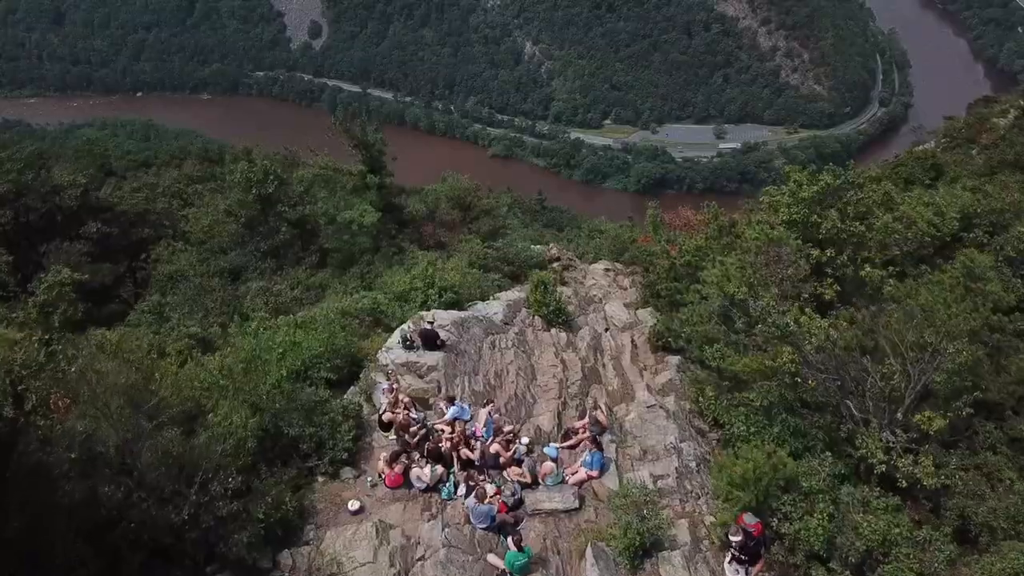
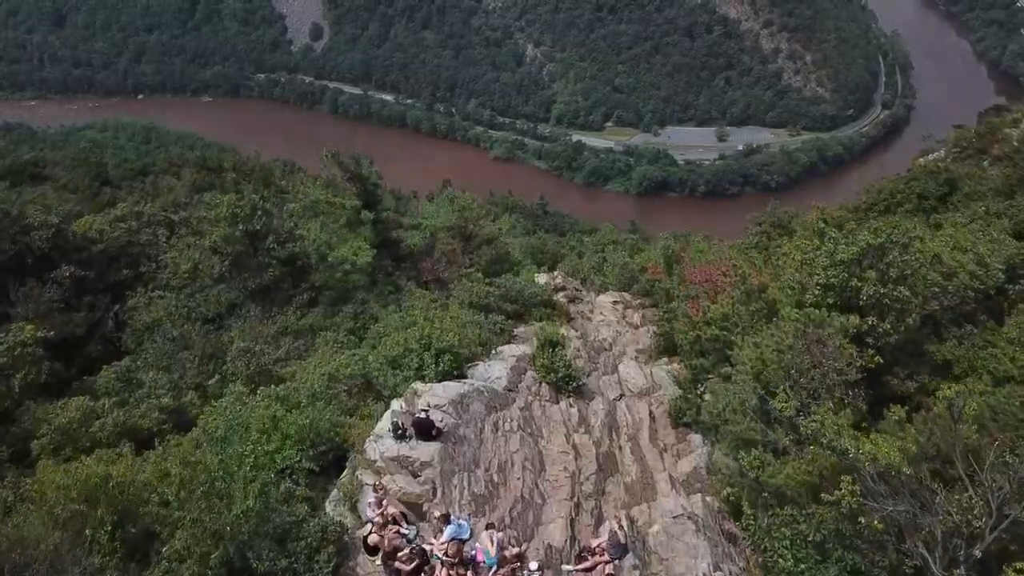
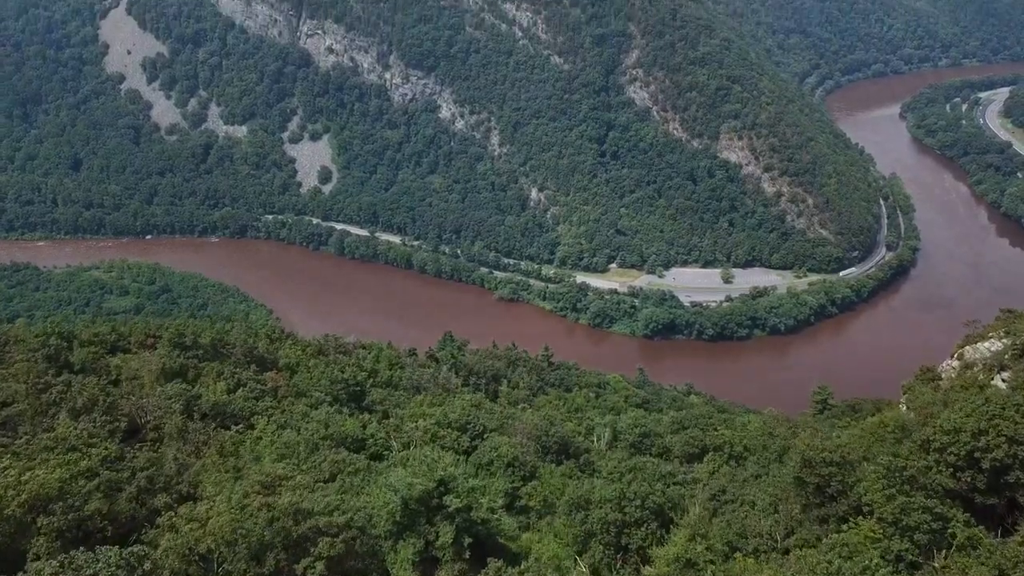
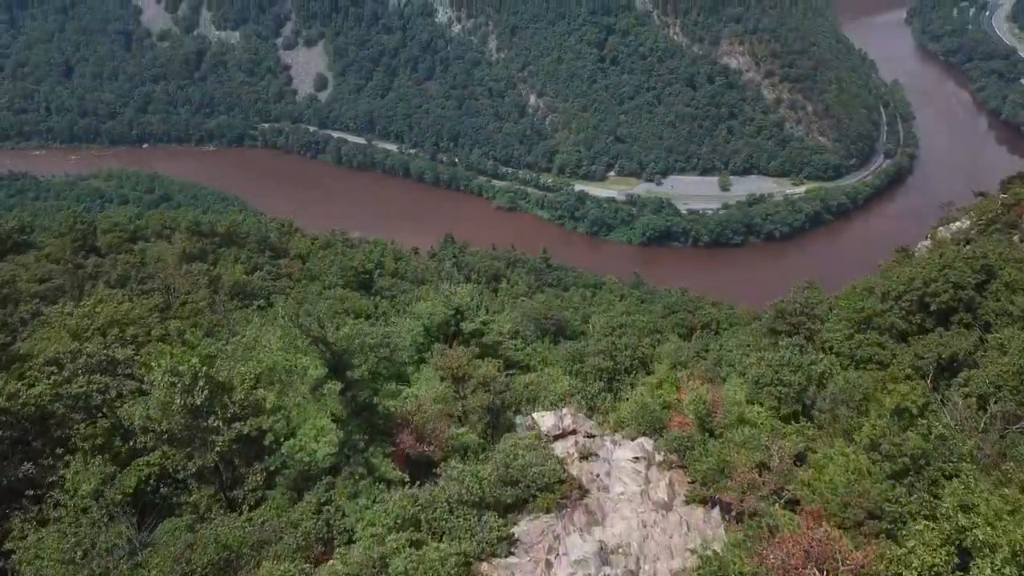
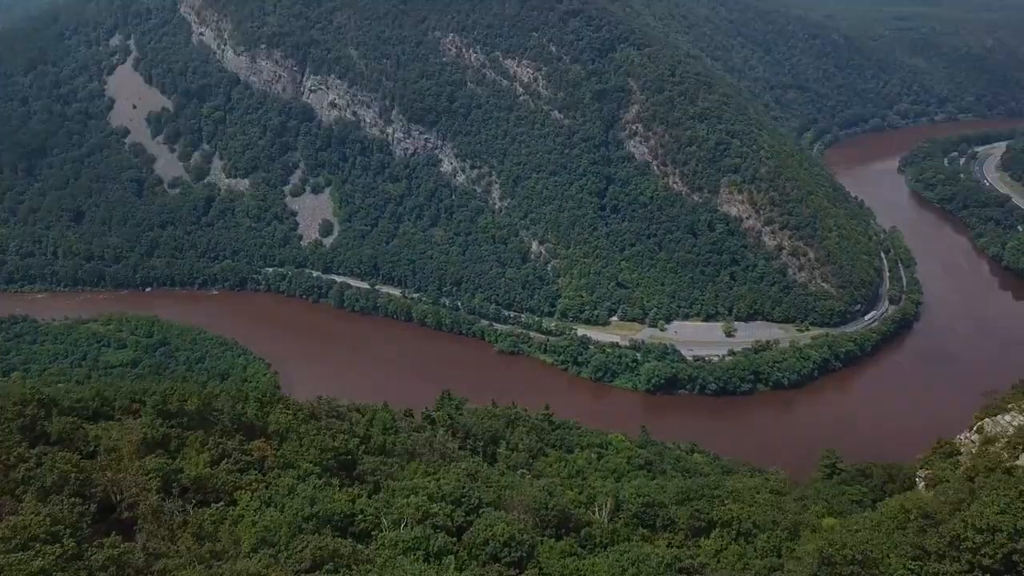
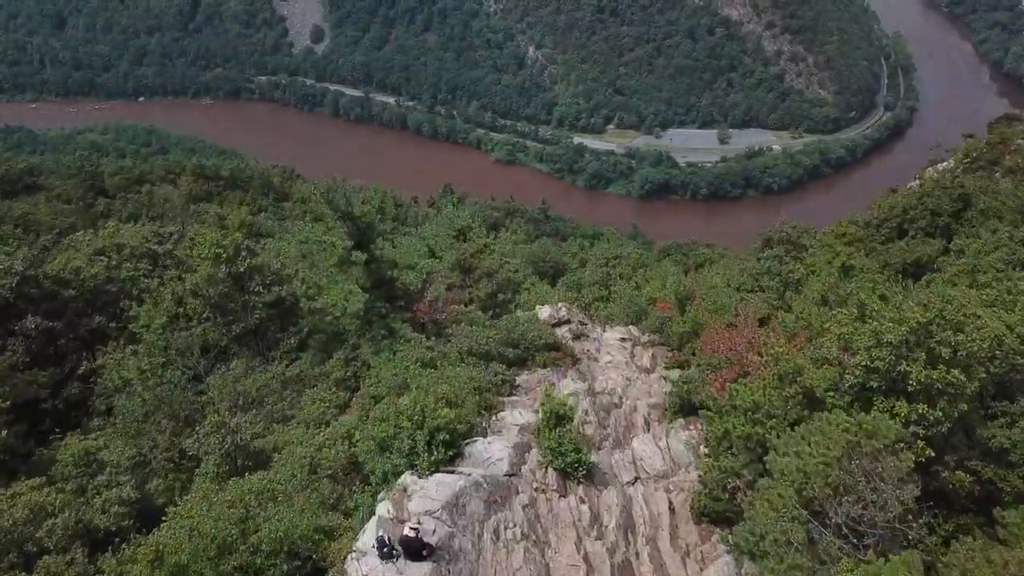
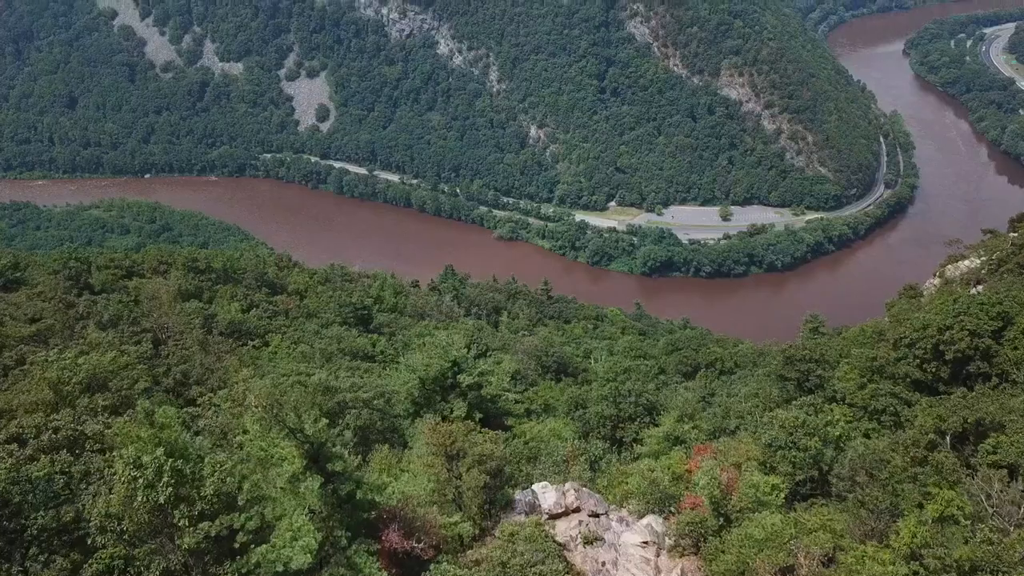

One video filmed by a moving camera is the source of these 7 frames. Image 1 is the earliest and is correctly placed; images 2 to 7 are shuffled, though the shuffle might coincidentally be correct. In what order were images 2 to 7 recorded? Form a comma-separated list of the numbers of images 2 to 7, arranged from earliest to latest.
2, 6, 4, 7, 3, 5
